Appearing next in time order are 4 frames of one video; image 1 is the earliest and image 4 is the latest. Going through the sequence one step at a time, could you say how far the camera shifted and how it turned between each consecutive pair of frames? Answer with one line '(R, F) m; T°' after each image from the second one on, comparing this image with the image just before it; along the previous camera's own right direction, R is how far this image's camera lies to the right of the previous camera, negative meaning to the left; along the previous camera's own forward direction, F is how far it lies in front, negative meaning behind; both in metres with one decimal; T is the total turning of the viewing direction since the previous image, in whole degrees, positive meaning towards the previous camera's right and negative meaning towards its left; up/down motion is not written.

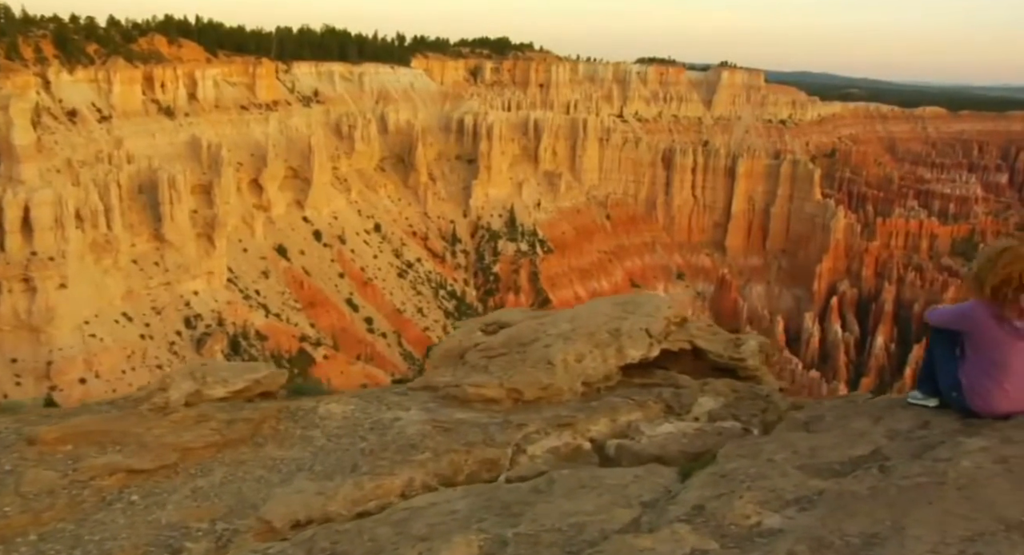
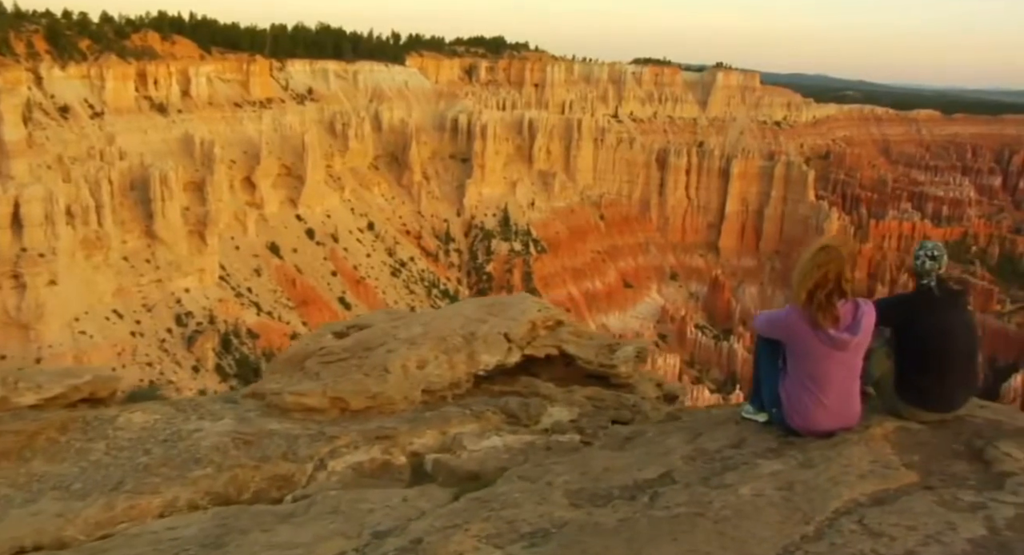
(+1.3, +0.5) m; 0°
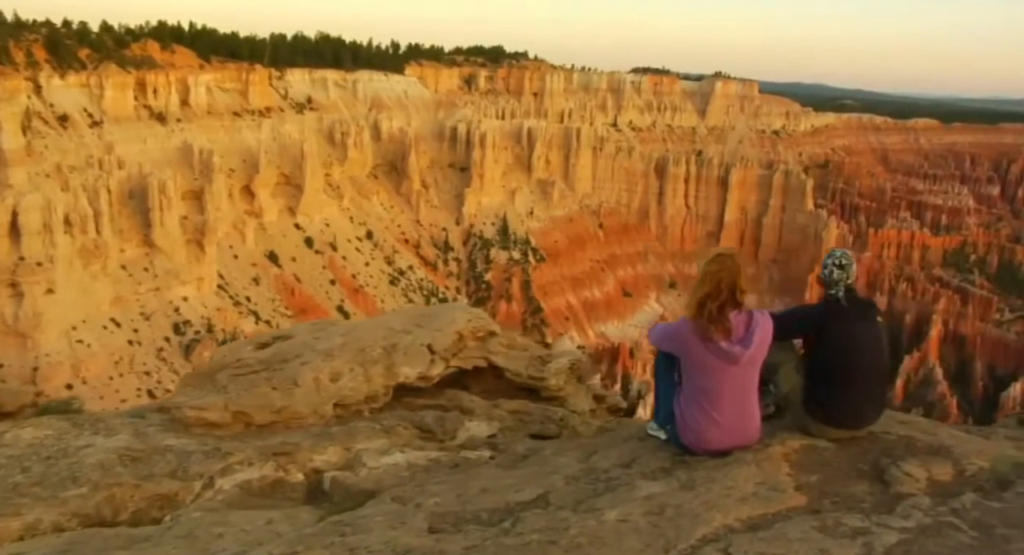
(+0.7, +0.2) m; 0°
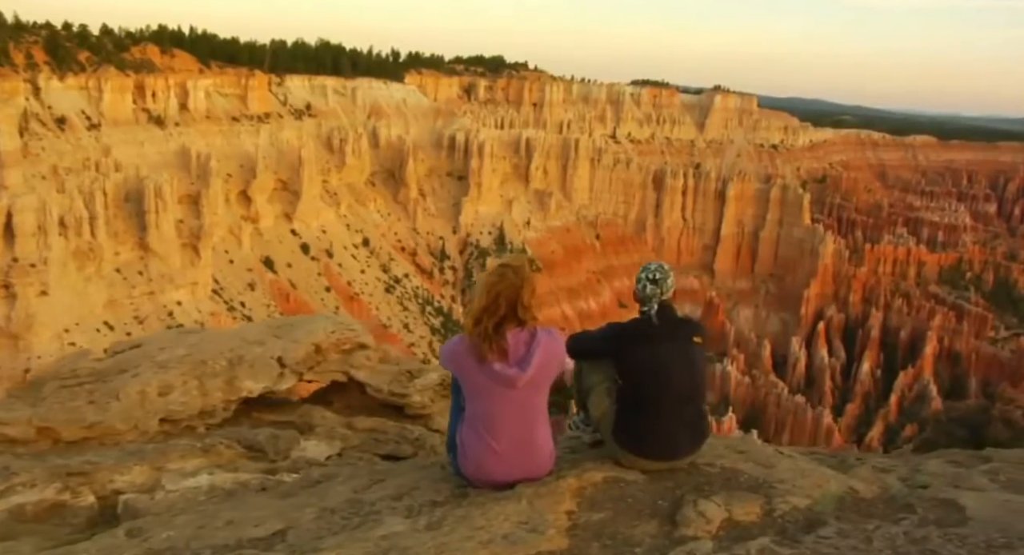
(+1.2, +0.4) m; 0°
